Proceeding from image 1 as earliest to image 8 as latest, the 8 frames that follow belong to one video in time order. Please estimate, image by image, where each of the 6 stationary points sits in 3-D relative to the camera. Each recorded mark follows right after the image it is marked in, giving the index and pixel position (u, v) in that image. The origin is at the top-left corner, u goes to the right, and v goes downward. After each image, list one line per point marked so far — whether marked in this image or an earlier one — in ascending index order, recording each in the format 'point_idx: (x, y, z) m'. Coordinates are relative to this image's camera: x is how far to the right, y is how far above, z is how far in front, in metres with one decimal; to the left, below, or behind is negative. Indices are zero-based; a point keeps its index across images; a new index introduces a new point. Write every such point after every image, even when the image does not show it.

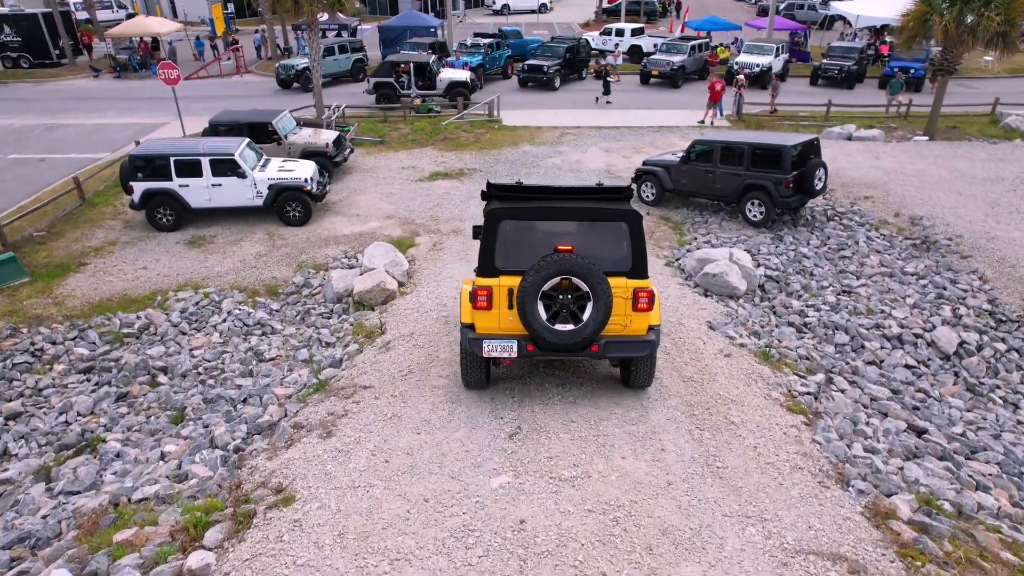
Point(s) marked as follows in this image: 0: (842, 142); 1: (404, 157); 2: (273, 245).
0: (+9.4, +4.1, +18.7) m
1: (-3.1, +3.8, +18.9) m
2: (-5.0, +0.9, +13.7) m
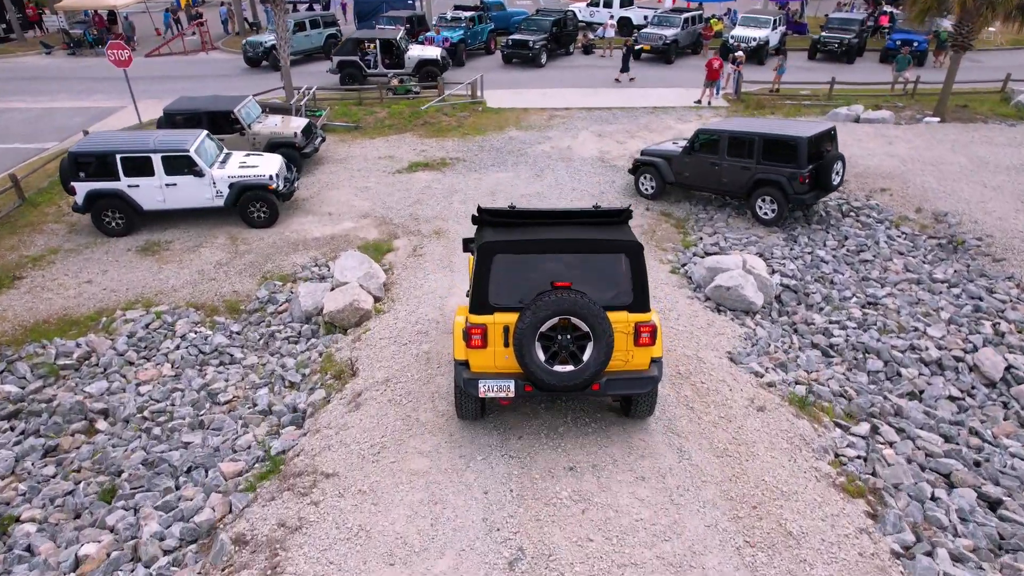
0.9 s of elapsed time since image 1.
0: (+9.0, +4.3, +17.5) m
1: (-3.5, +3.8, +17.5) m
2: (-5.2, +0.7, +12.4) m
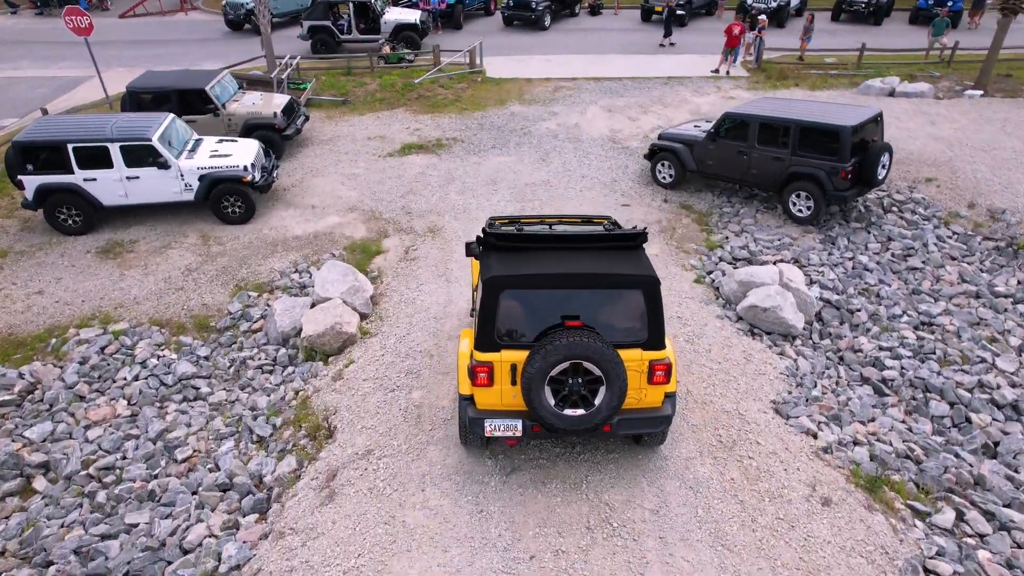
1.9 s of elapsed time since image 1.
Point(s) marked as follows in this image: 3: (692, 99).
0: (+9.1, +4.6, +16.0) m
1: (-3.4, +4.0, +16.0) m
2: (-5.2, +0.6, +11.1) m
3: (+4.7, +5.0, +17.2) m
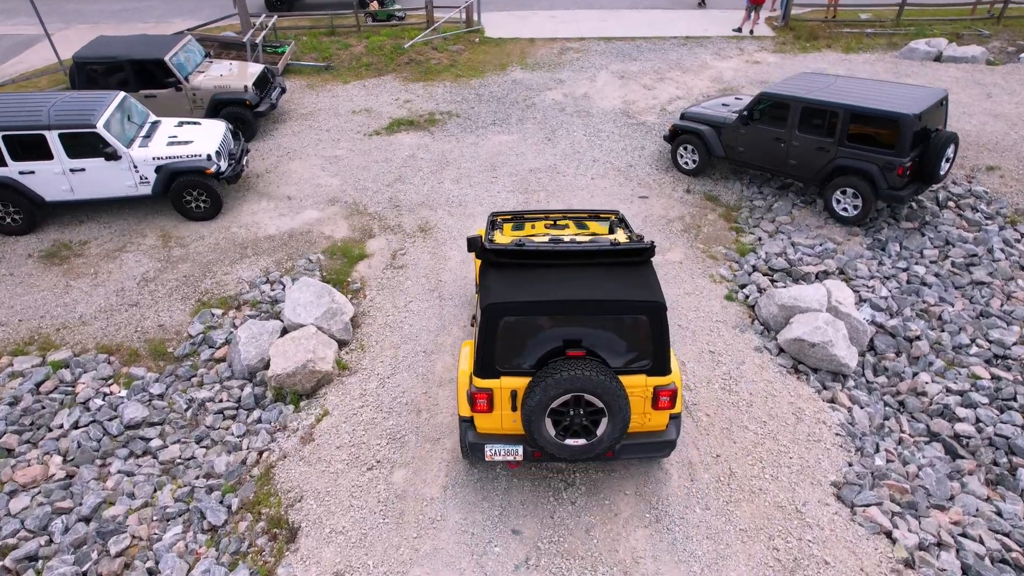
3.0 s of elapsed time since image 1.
0: (+9.1, +4.8, +14.3) m
1: (-3.4, +4.3, +14.3) m
2: (-5.1, +0.4, +9.7) m
3: (+4.8, +5.3, +15.5) m
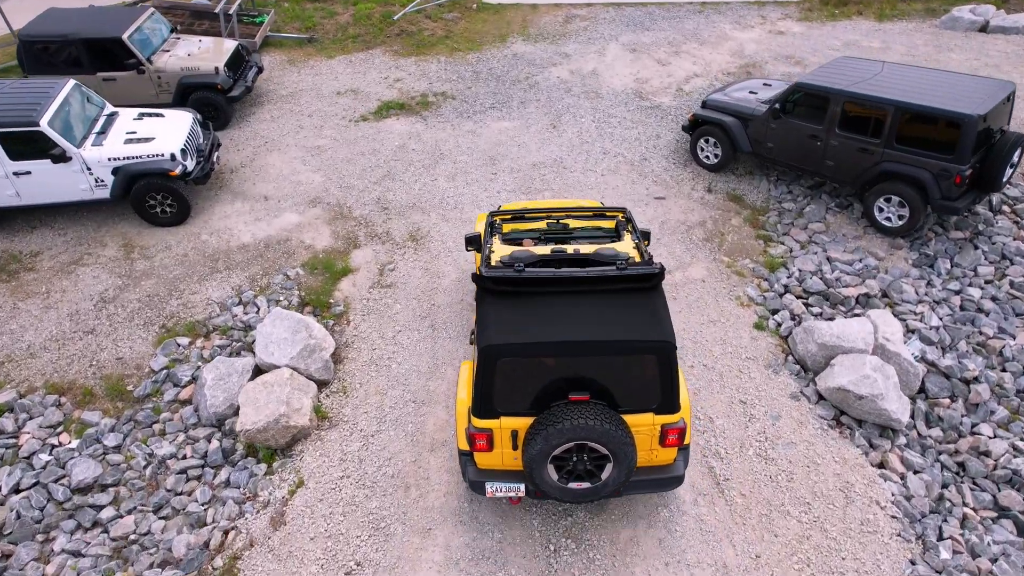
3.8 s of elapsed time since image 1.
0: (+9.1, +4.9, +13.0) m
1: (-3.4, +4.3, +13.0) m
2: (-5.1, +0.2, +8.7) m
3: (+4.8, +5.5, +14.1) m
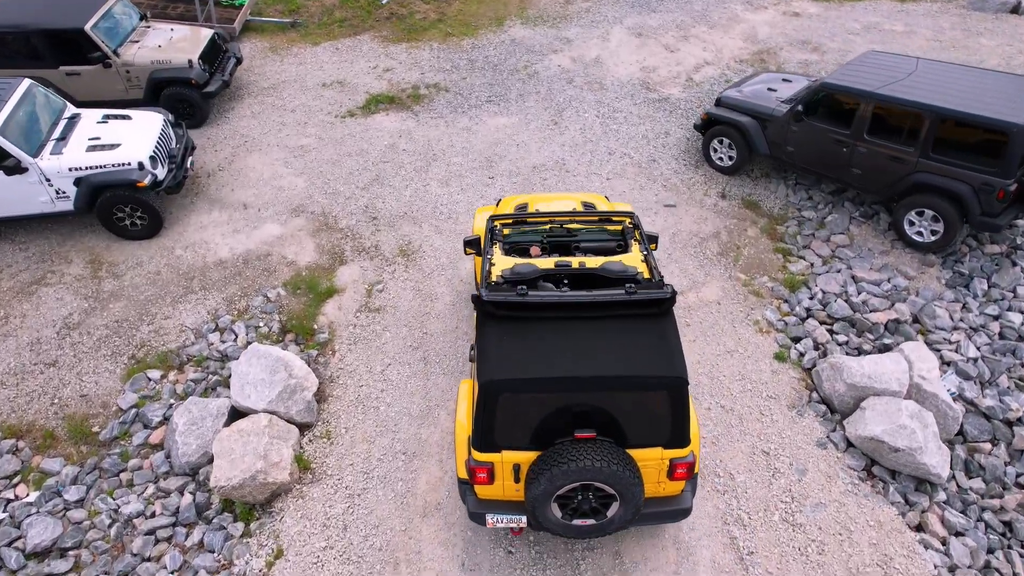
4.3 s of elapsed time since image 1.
0: (+9.1, +4.9, +12.1) m
1: (-3.4, +4.3, +12.1) m
2: (-5.1, -0.1, +8.0) m
3: (+4.7, +5.5, +13.2) m
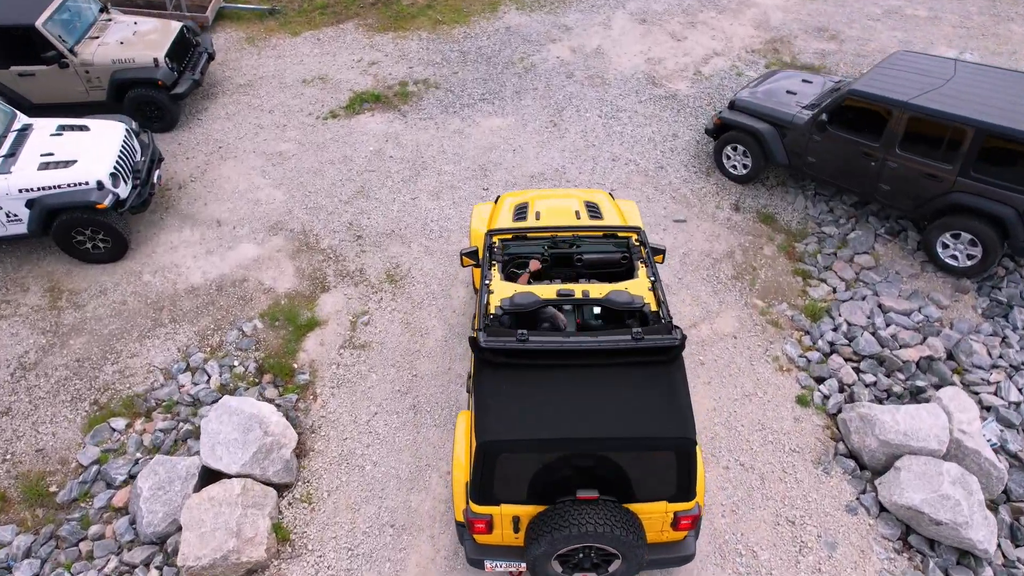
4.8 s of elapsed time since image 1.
0: (+9.0, +4.8, +11.3) m
1: (-3.5, +4.1, +11.3) m
2: (-5.2, -0.5, +7.4) m
3: (+4.6, +5.5, +12.3) m
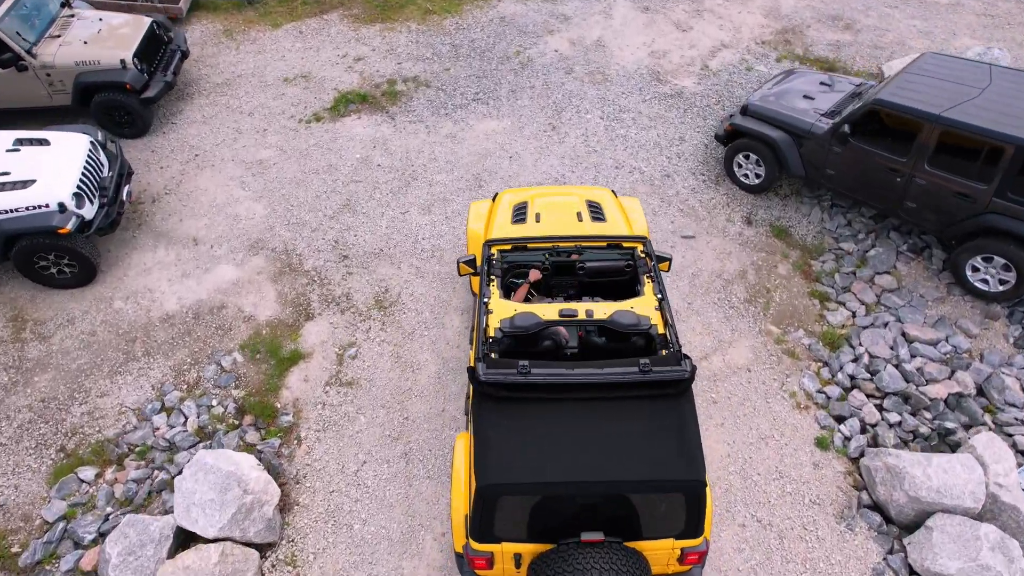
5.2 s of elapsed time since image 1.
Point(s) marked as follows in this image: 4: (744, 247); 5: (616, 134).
0: (+8.9, +4.8, +10.6) m
1: (-3.6, +3.9, +10.6) m
2: (-5.2, -0.8, +6.9) m
3: (+4.5, +5.4, +11.6) m
4: (+2.7, +0.5, +7.7) m
5: (+1.4, +2.1, +9.0) m
